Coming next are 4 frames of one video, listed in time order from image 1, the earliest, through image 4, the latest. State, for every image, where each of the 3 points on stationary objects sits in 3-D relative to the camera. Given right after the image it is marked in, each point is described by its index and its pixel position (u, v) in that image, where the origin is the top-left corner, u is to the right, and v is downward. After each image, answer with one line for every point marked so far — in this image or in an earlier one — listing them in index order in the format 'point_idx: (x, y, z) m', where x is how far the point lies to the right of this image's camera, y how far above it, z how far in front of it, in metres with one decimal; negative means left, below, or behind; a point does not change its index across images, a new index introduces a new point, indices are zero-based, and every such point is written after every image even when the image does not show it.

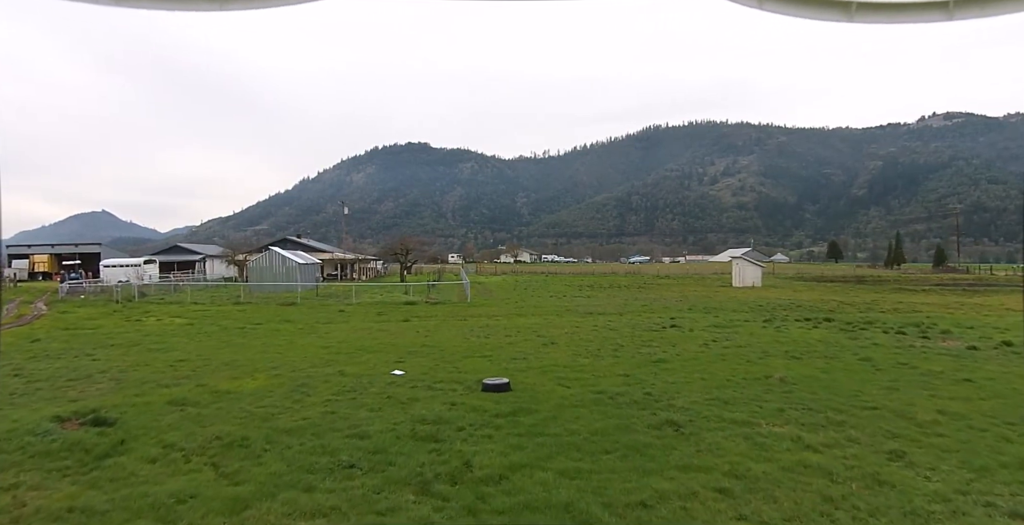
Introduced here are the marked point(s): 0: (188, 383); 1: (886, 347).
0: (-4.8, -1.8, +8.3) m
1: (+7.6, -1.7, +11.5) m
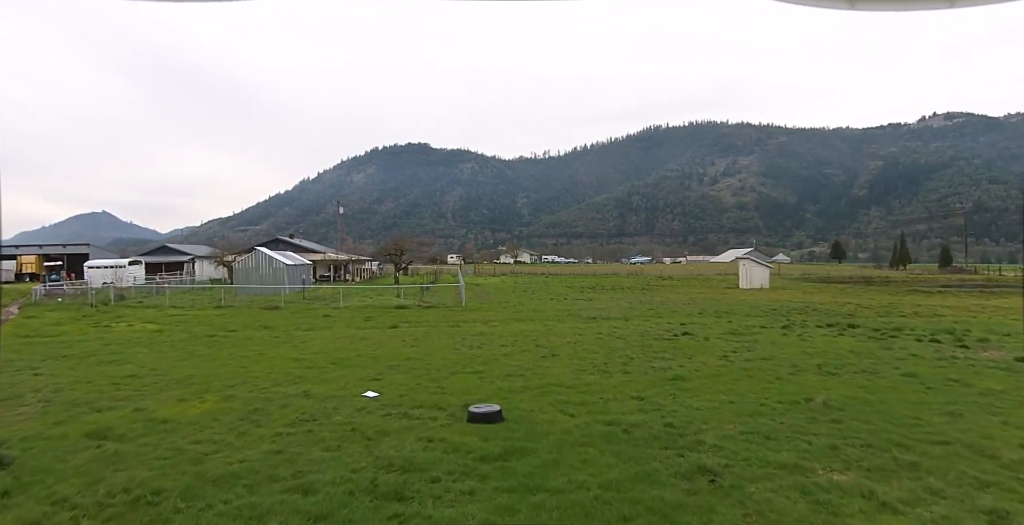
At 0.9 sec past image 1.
0: (-4.9, -1.8, +7.1) m
1: (+7.5, -1.7, +10.2) m
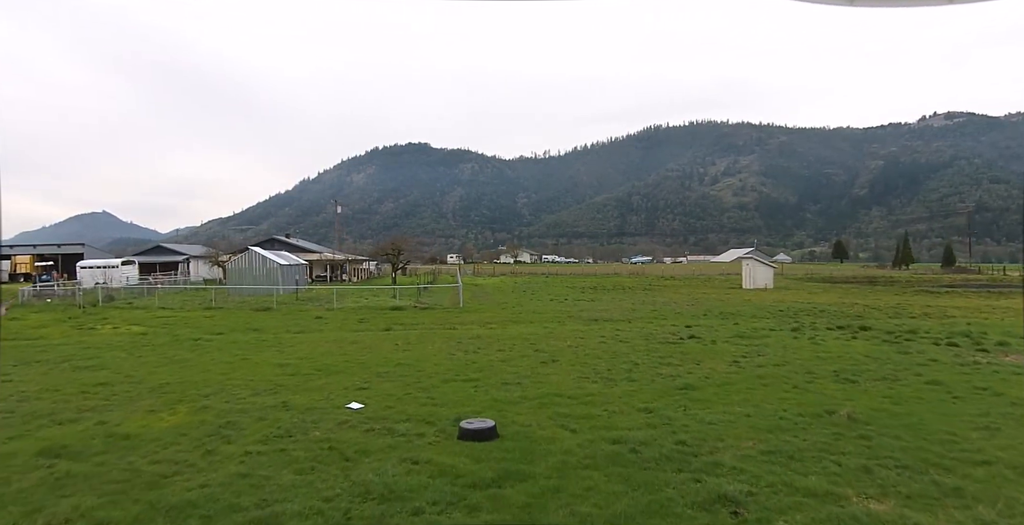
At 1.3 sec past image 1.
0: (-4.9, -1.8, +6.6) m
1: (+7.4, -1.7, +9.7) m
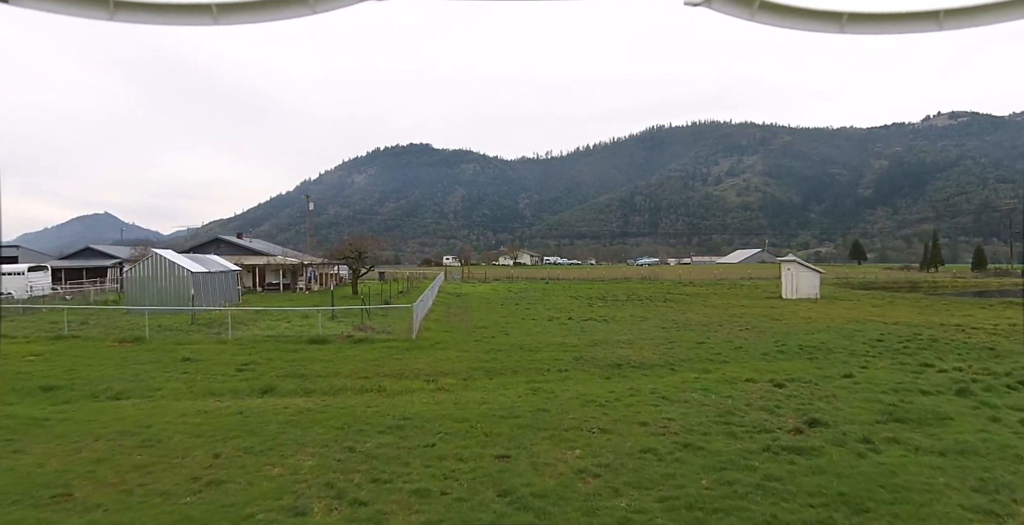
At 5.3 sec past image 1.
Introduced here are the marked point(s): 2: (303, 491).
0: (-5.4, -2.0, +0.9) m
1: (+6.9, -1.9, +4.0) m
2: (-1.6, -1.8, +4.4) m
